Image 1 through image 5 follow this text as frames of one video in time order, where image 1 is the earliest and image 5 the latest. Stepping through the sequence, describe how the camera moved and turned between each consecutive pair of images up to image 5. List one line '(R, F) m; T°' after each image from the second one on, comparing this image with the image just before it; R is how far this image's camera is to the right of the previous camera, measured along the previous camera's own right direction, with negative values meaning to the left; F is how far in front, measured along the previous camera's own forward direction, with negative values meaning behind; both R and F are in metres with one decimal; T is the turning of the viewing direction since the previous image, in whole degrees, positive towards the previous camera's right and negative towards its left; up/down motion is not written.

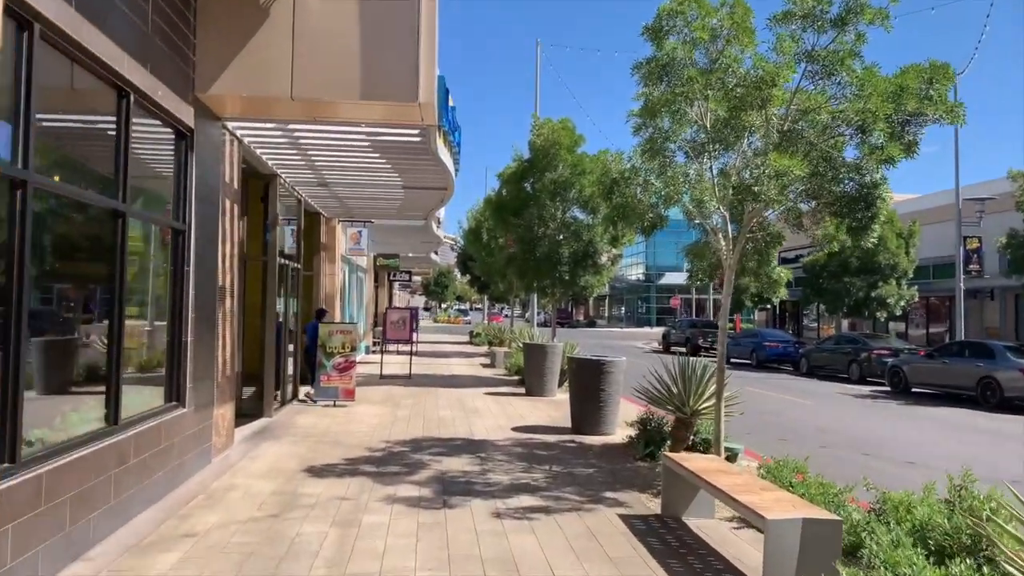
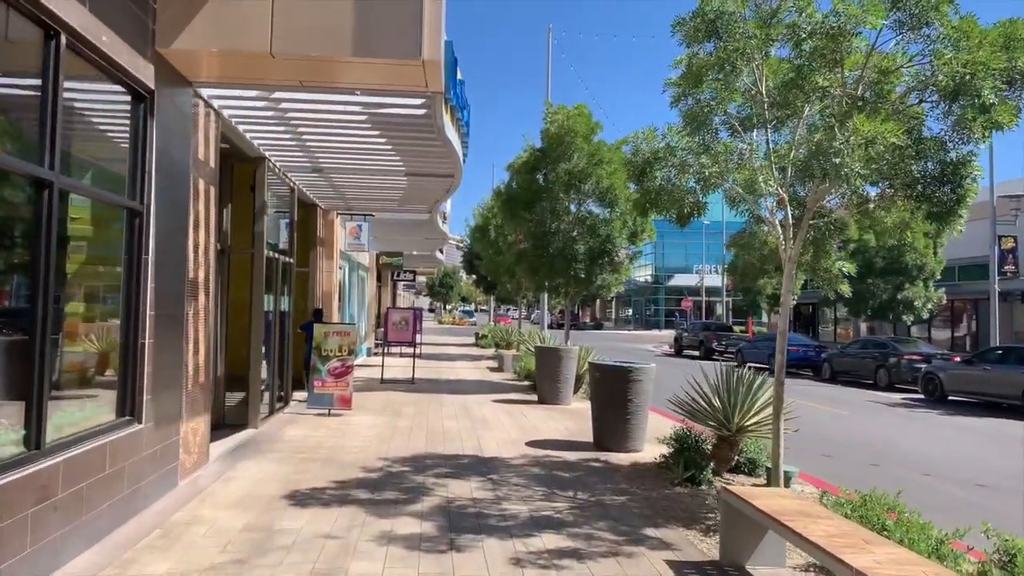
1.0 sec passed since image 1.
(-0.2, +1.3) m; 0°
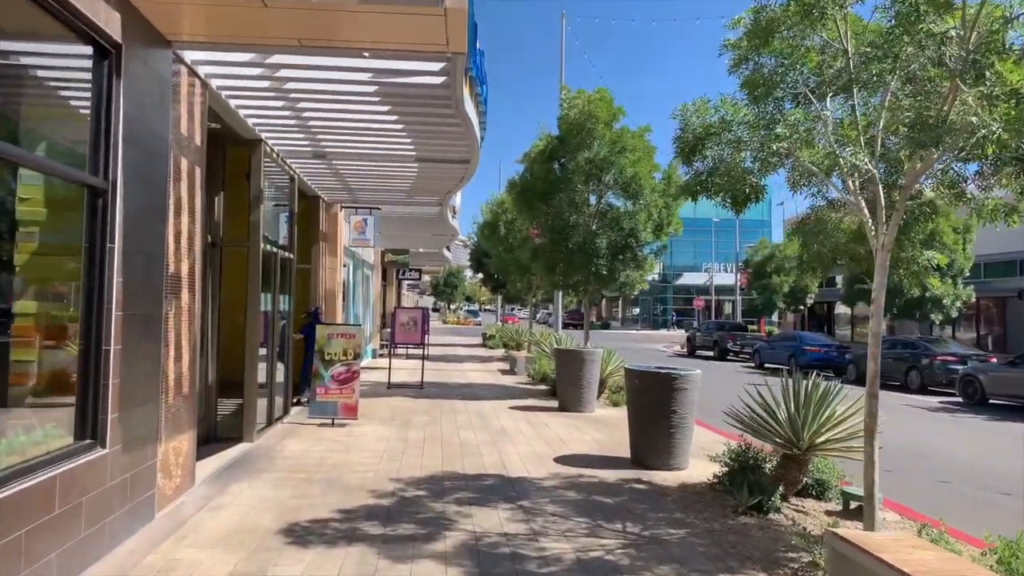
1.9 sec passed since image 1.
(-0.3, +1.2) m; 0°
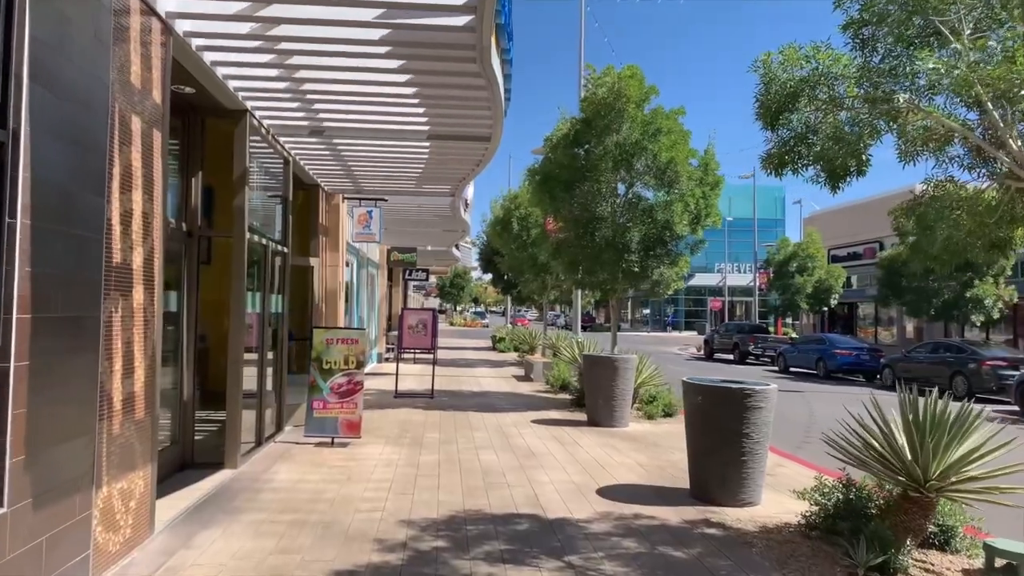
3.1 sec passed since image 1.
(-0.3, +1.6) m; 0°
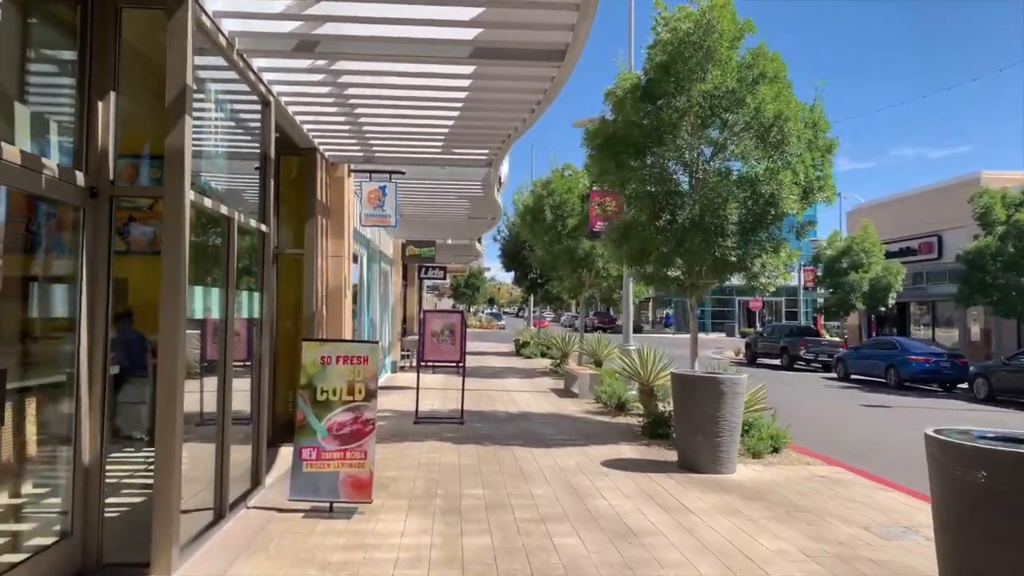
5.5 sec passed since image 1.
(-0.7, +3.2) m; -1°
